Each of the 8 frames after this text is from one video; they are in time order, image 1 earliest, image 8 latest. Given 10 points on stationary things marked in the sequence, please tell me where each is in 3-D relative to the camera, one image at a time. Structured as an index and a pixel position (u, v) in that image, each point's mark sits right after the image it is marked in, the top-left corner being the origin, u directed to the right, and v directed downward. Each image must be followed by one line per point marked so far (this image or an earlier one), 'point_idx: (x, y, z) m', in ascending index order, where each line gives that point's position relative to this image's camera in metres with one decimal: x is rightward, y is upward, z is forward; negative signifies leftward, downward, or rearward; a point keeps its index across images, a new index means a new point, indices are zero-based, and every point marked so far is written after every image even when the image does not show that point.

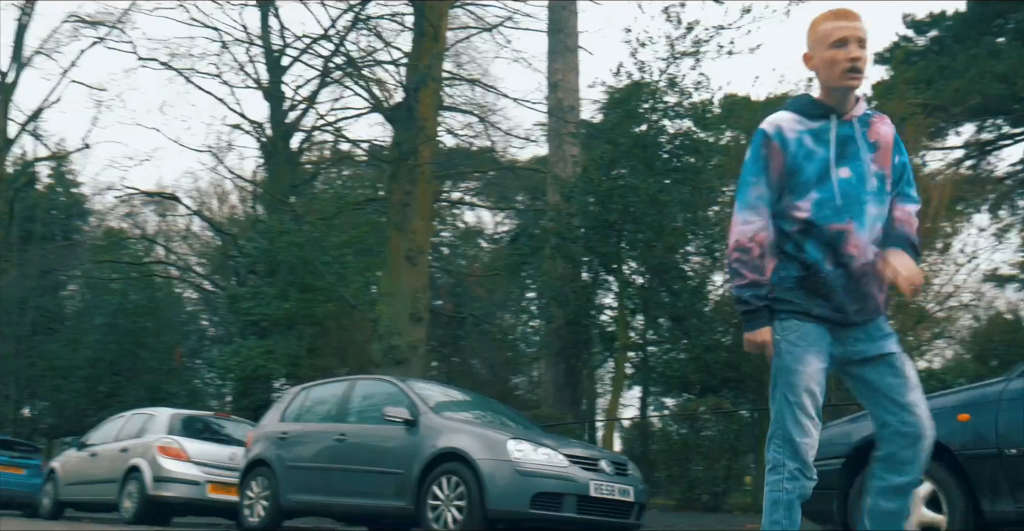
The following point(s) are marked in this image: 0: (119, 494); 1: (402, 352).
0: (-4.7, -2.7, +11.7) m
1: (-2.4, -1.5, +15.9) m
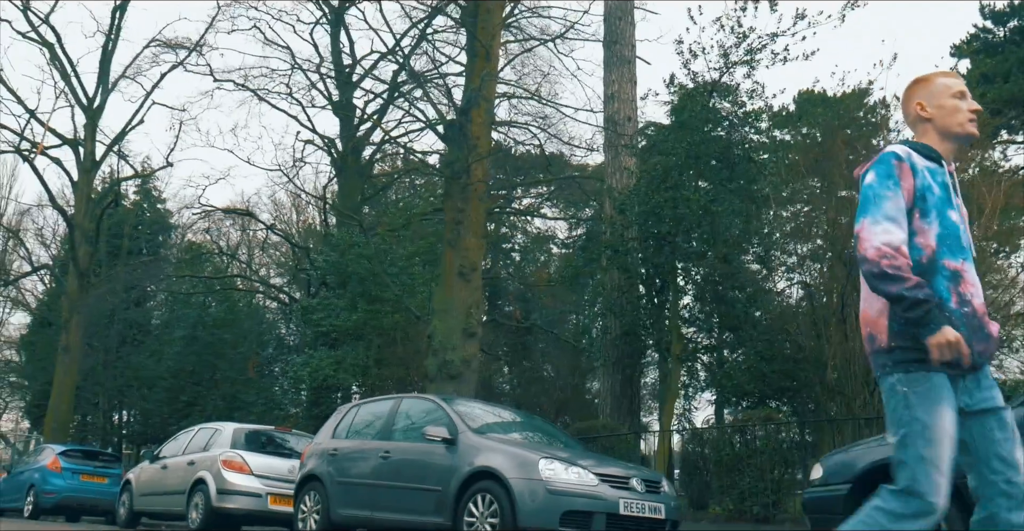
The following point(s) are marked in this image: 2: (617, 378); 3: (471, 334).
0: (-4.0, -3.0, +12.2) m
1: (-1.4, -1.7, +16.2) m
2: (+1.6, -1.7, +15.5) m
3: (-1.2, -1.2, +16.4) m
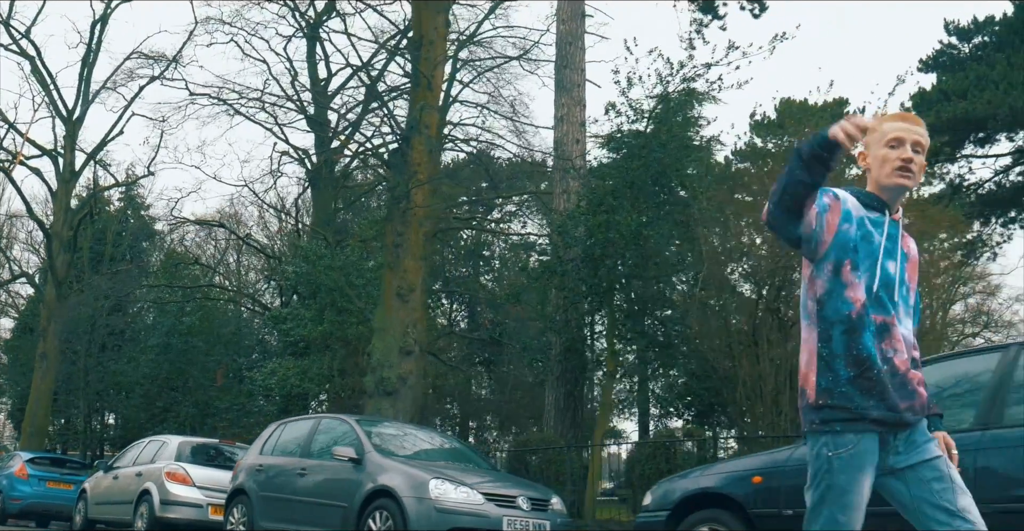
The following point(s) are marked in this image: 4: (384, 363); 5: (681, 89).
0: (-4.9, -3.2, +12.8) m
1: (-2.2, -2.0, +16.8) m
2: (+0.8, -2.0, +16.1) m
3: (-2.0, -1.5, +17.0) m
4: (-2.6, -1.7, +16.8) m
5: (+2.4, +2.6, +14.3) m
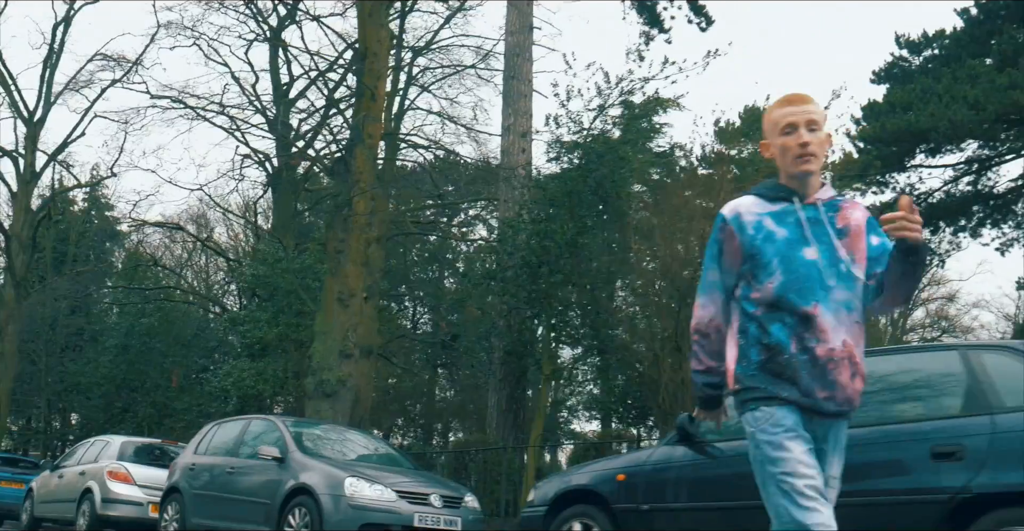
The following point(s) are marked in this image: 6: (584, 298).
0: (-5.7, -3.3, +13.1) m
1: (-3.1, -2.1, +17.1) m
2: (-0.1, -2.1, +16.5) m
3: (-3.0, -1.5, +17.4) m
4: (-3.5, -1.7, +17.1) m
5: (+1.6, +2.5, +14.8) m
6: (+1.0, -0.5, +14.7) m
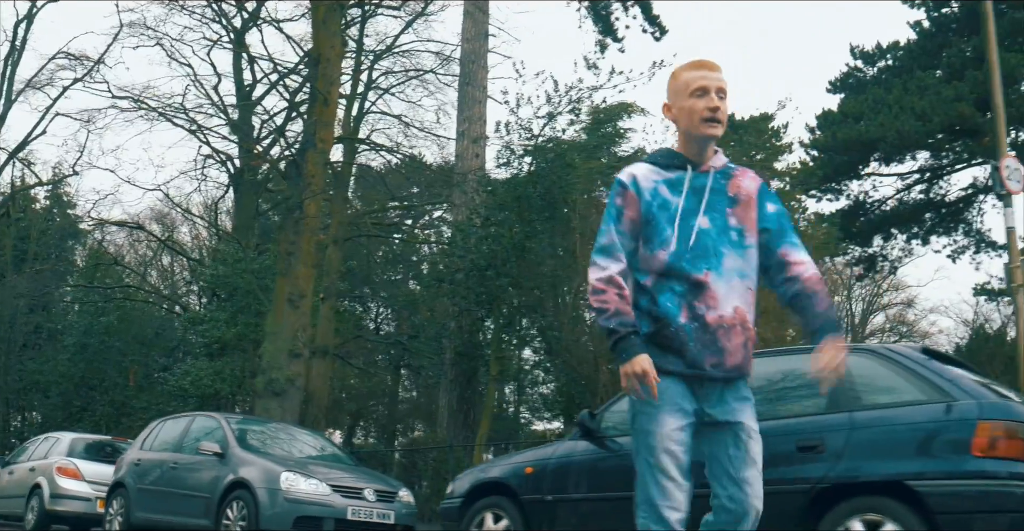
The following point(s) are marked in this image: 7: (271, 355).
0: (-6.4, -3.2, +13.3) m
1: (-4.0, -2.1, +17.4) m
2: (-1.0, -2.2, +16.8) m
3: (-3.8, -1.6, +17.6) m
4: (-4.3, -1.8, +17.4) m
5: (+0.9, +2.4, +15.2) m
6: (+0.3, -0.5, +15.0) m
7: (-4.2, -1.5, +17.5) m
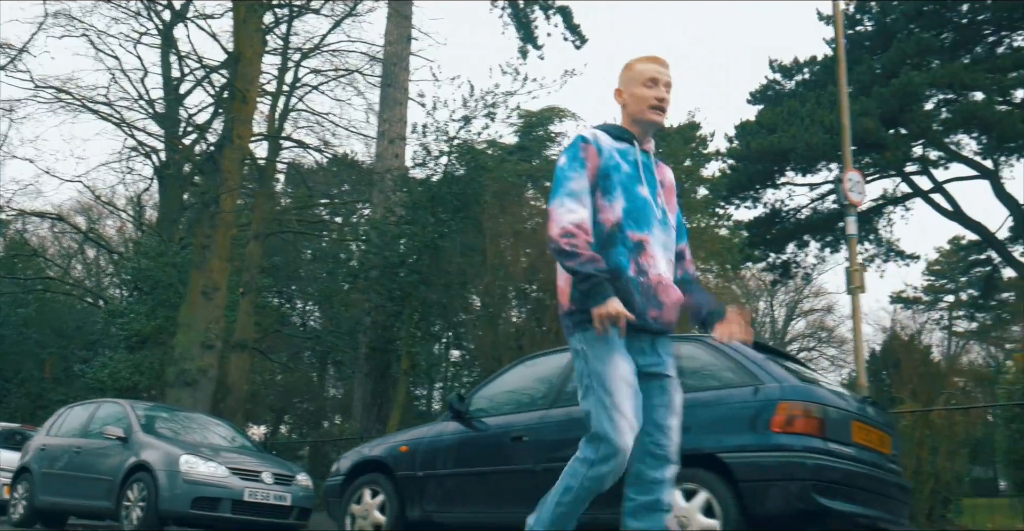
0: (-7.7, -3.1, +13.3) m
1: (-5.5, -2.0, +17.6) m
2: (-2.5, -2.1, +17.2) m
3: (-5.3, -1.4, +17.8) m
4: (-5.9, -1.6, +17.5) m
5: (-0.4, +2.4, +15.7) m
6: (-1.1, -0.5, +15.5) m
7: (-5.7, -1.4, +17.7) m
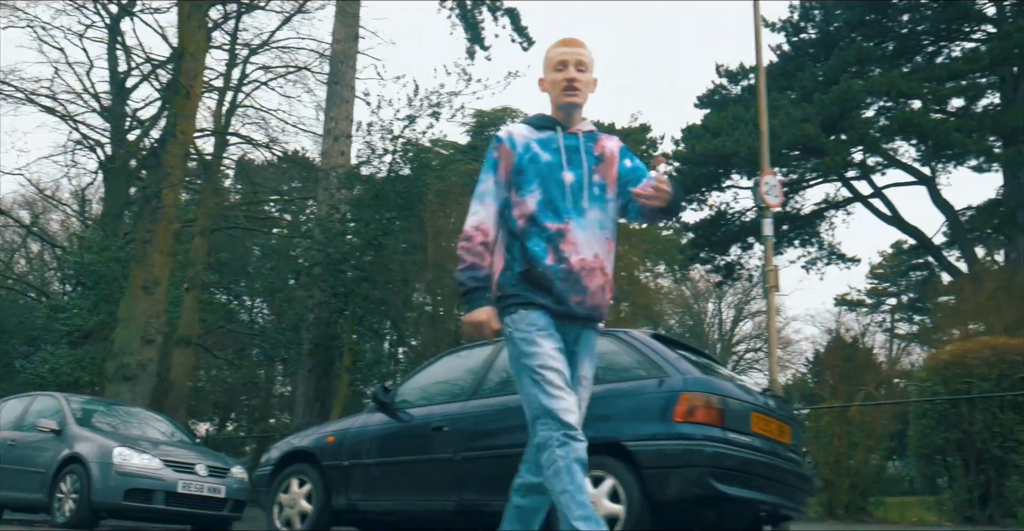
0: (-8.6, -3.0, +13.2) m
1: (-6.5, -1.9, +17.5) m
2: (-3.5, -2.1, +17.3) m
3: (-6.4, -1.4, +17.8) m
4: (-6.9, -1.5, +17.5) m
5: (-1.3, +2.4, +15.9) m
6: (-2.0, -0.5, +15.7) m
7: (-6.8, -1.3, +17.6) m
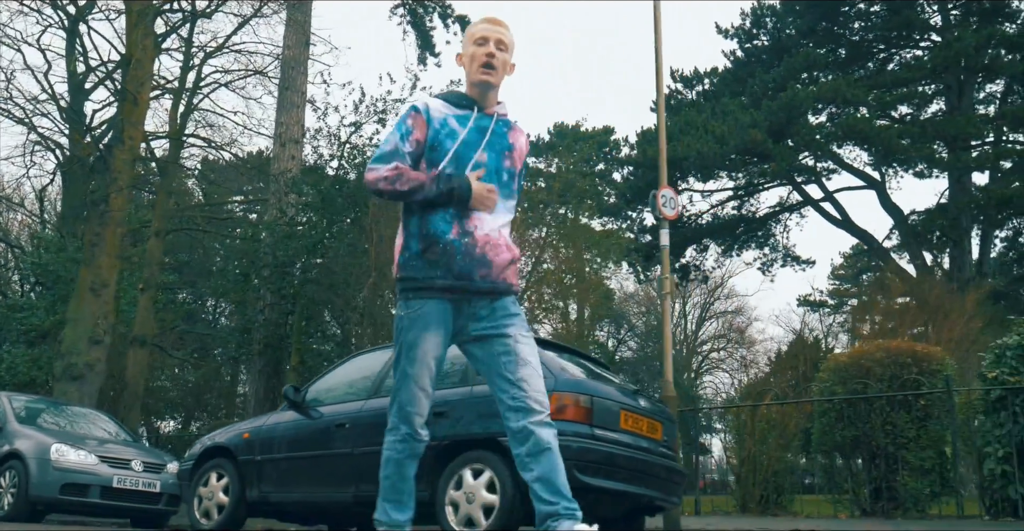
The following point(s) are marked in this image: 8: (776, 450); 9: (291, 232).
0: (-9.4, -3.0, +13.4) m
1: (-7.5, -1.9, +17.9) m
2: (-4.4, -2.1, +17.7) m
3: (-7.3, -1.4, +18.1) m
4: (-7.8, -1.6, +17.8) m
5: (-2.2, +2.4, +16.3) m
6: (-2.9, -0.5, +16.1) m
7: (-7.7, -1.4, +17.9) m
8: (+3.9, -2.6, +14.2) m
9: (-3.6, +0.5, +16.4) m
